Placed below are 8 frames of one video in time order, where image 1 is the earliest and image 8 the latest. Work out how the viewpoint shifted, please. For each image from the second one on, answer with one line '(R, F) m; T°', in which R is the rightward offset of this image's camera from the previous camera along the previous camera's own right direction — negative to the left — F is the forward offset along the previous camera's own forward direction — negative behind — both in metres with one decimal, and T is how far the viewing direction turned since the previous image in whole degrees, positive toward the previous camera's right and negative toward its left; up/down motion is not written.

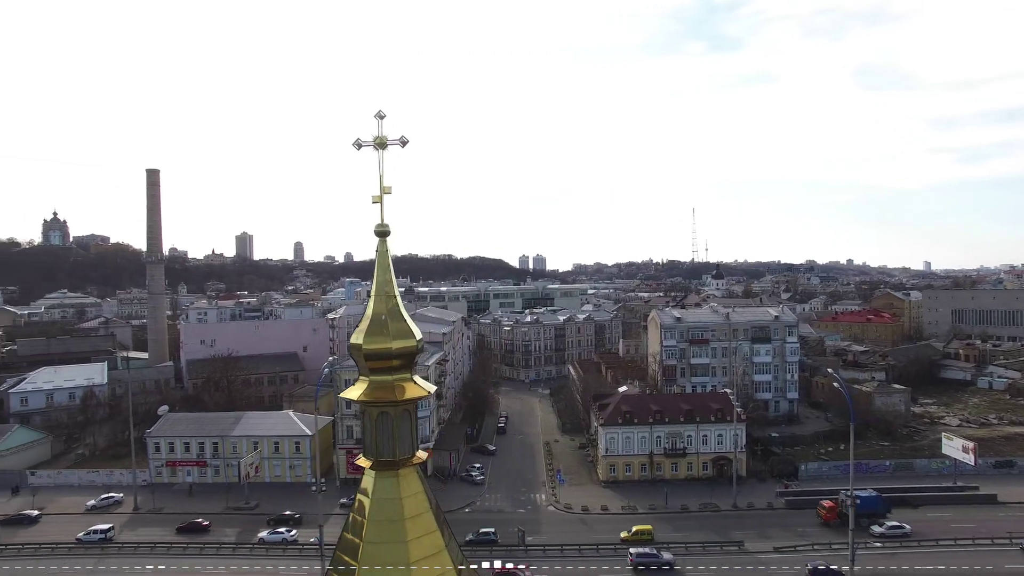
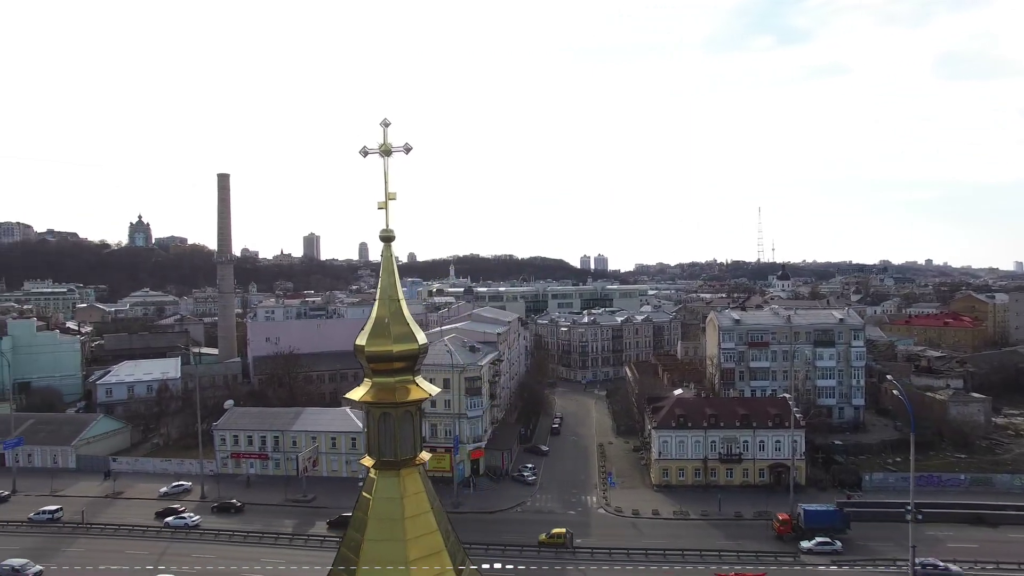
(+0.4, 0.0) m; -5°
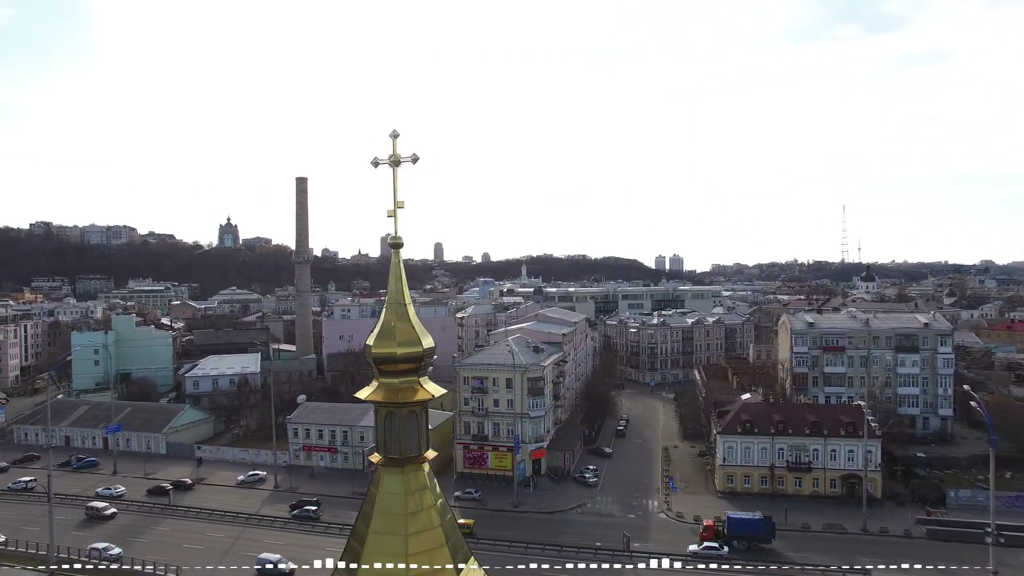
(+0.5, -0.1) m; -6°
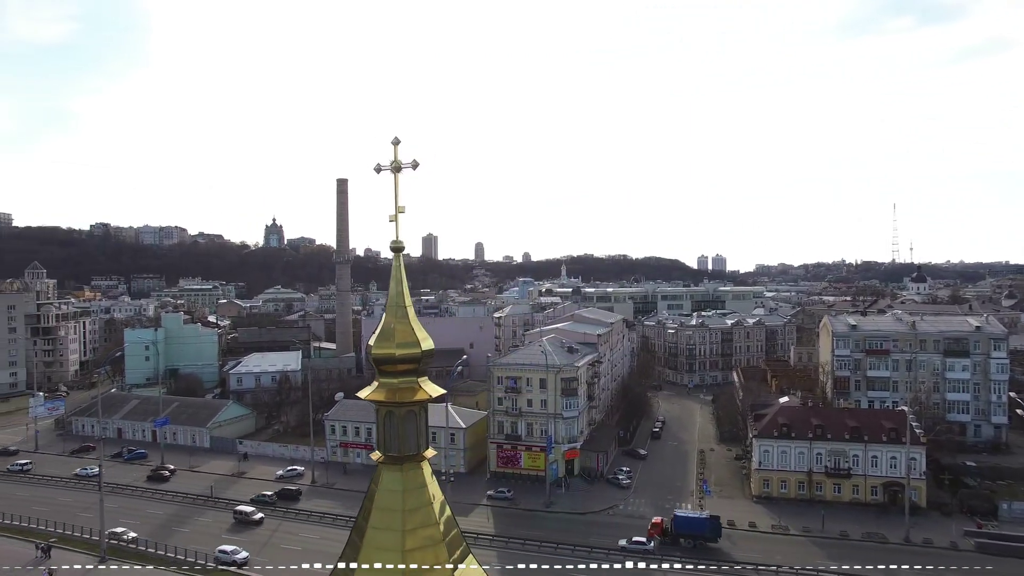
(+0.3, -0.1) m; -4°
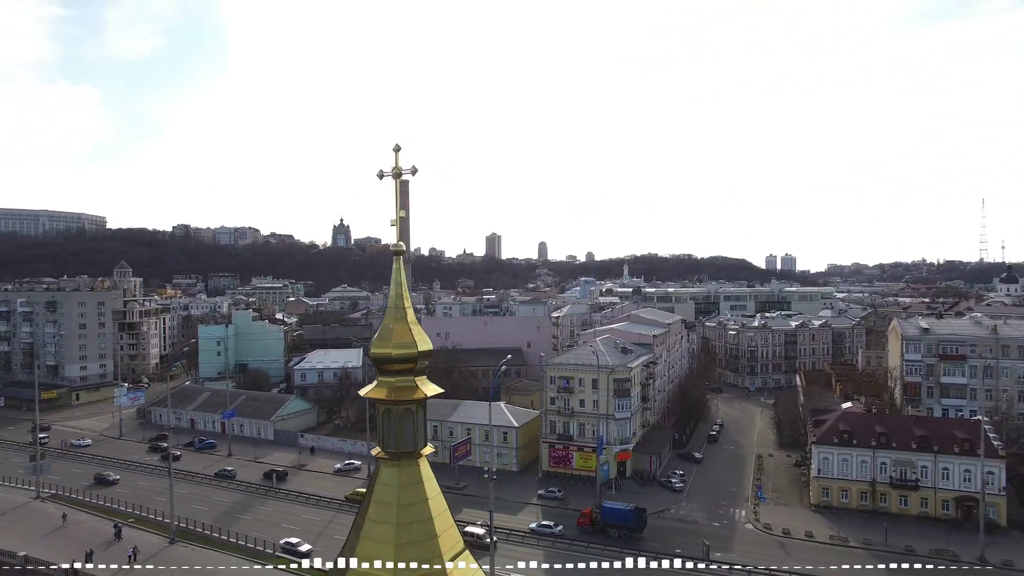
(+0.5, -0.1) m; -6°
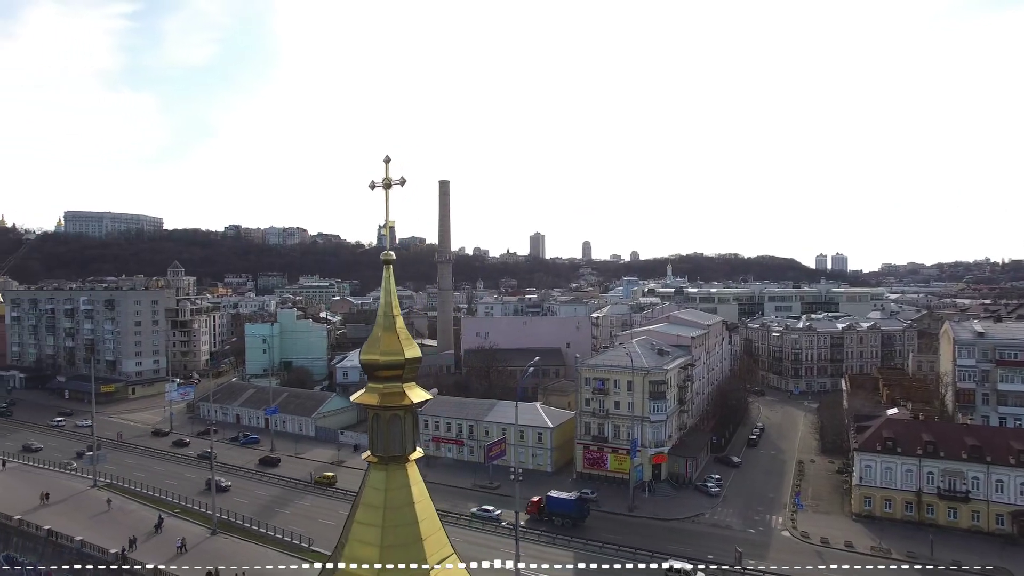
(+0.4, 0.0) m; -4°
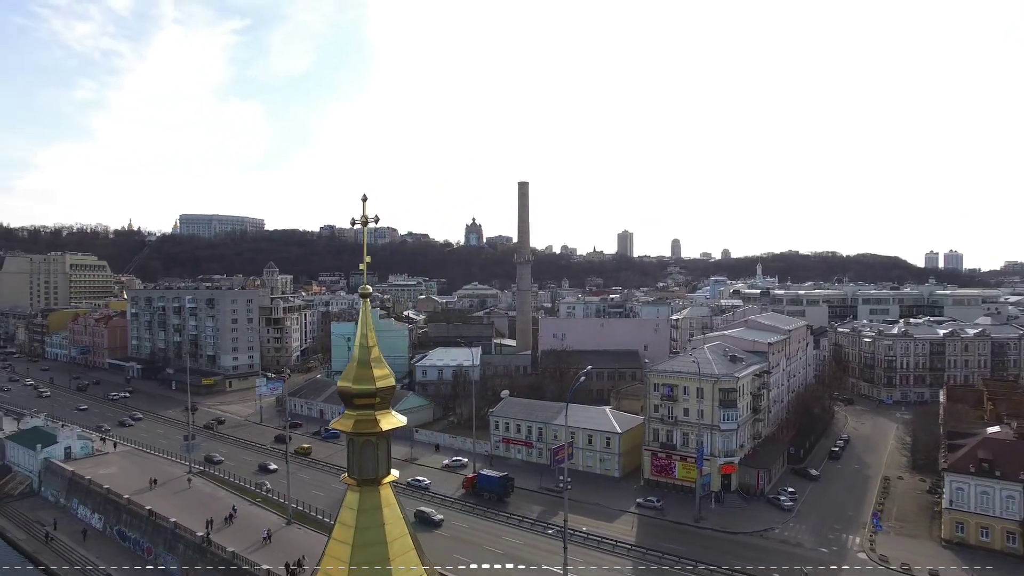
(+0.9, -0.1) m; -8°
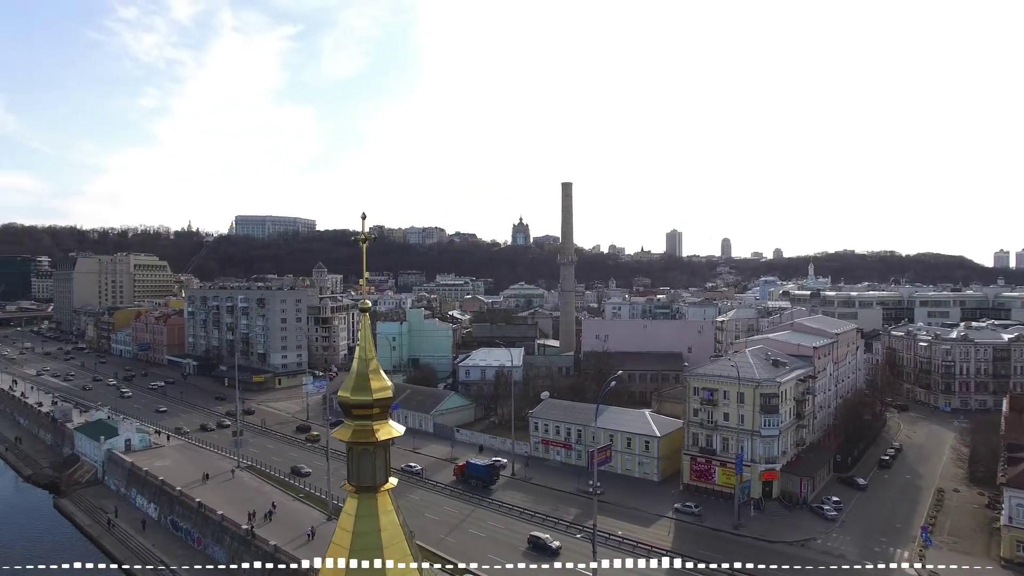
(+0.4, -0.1) m; -4°
